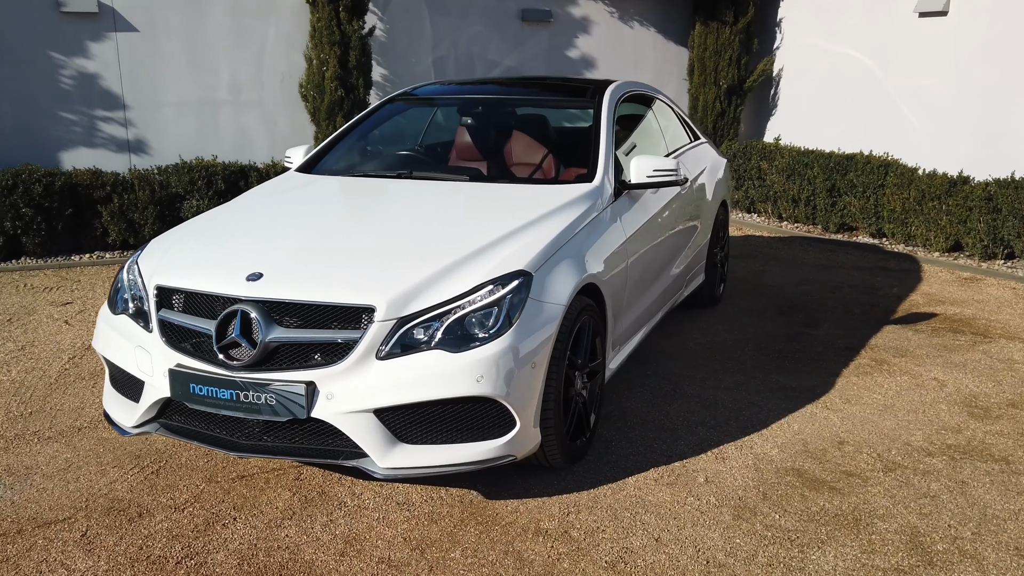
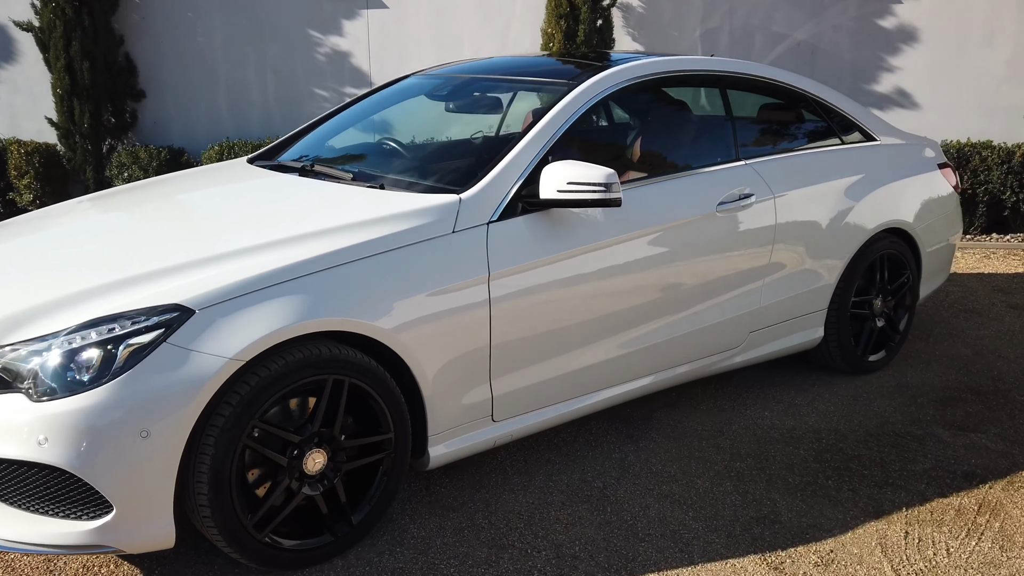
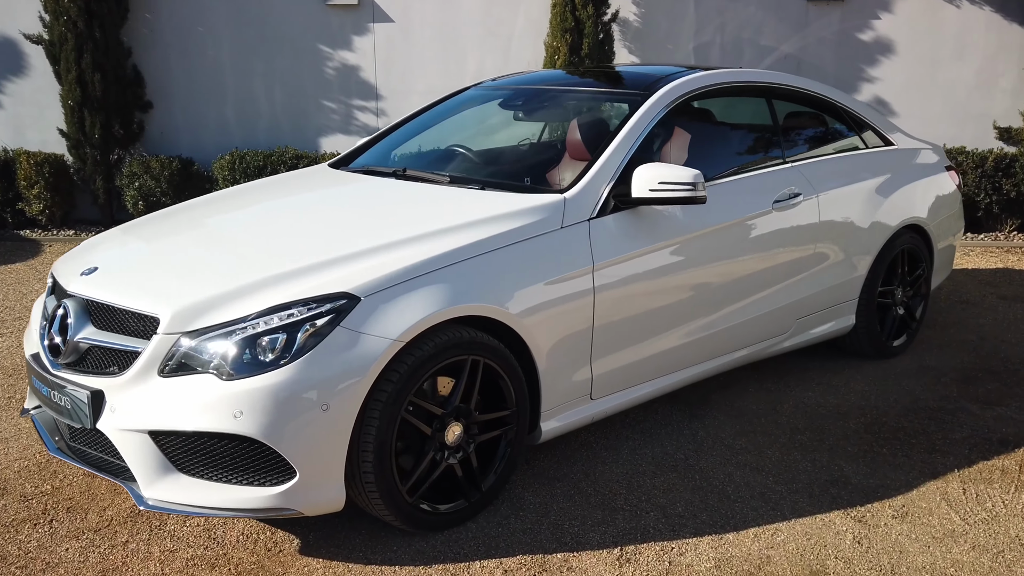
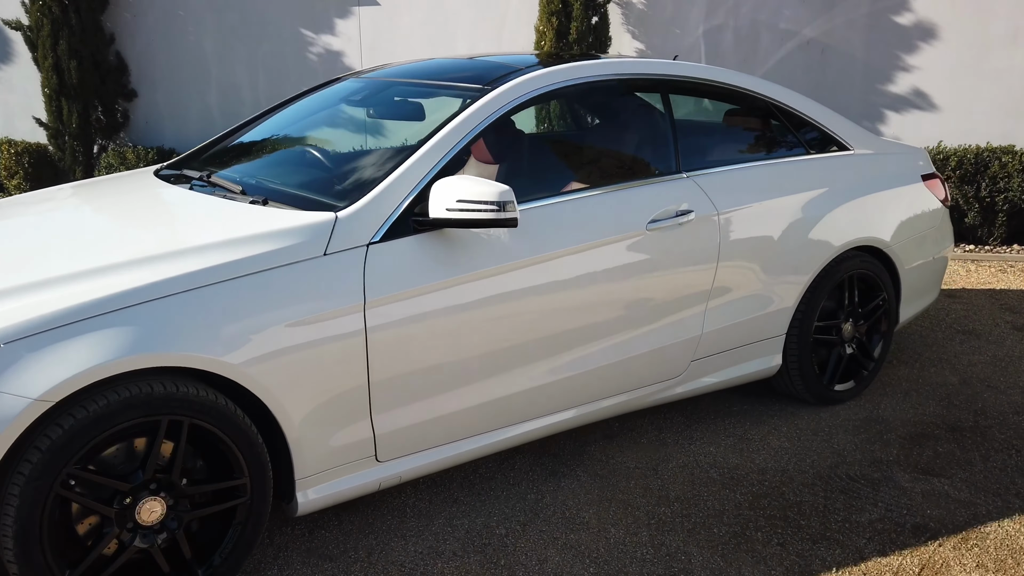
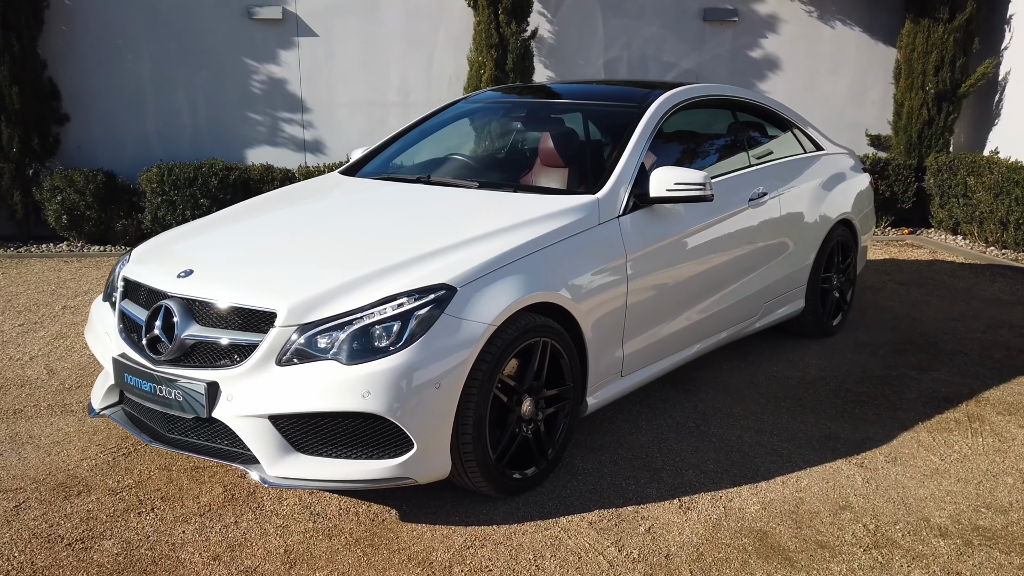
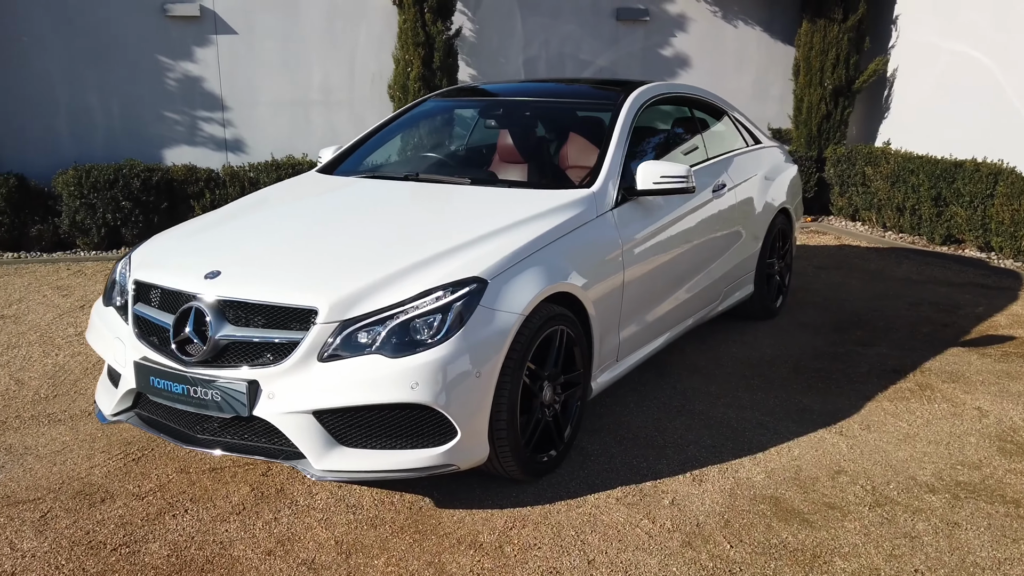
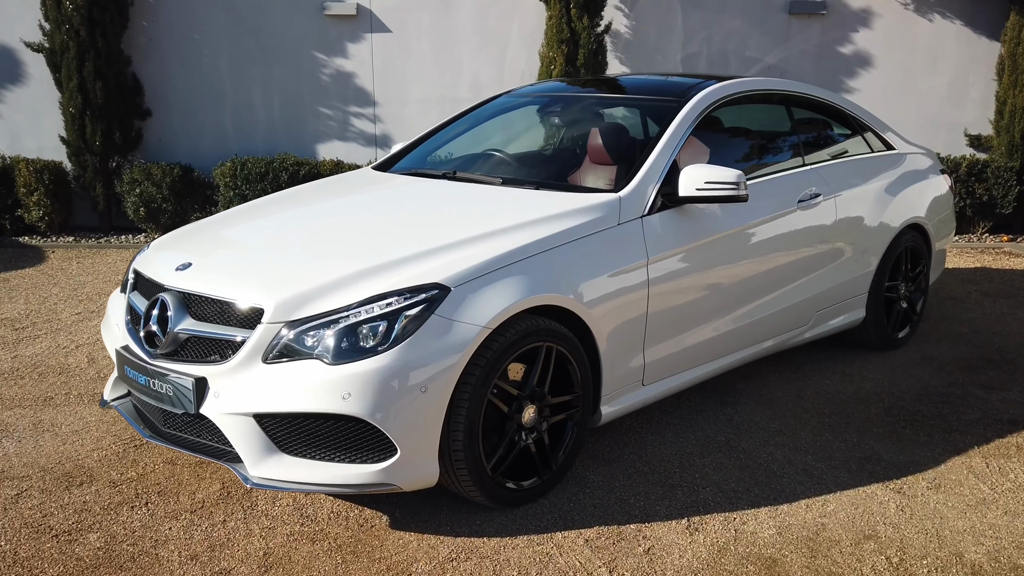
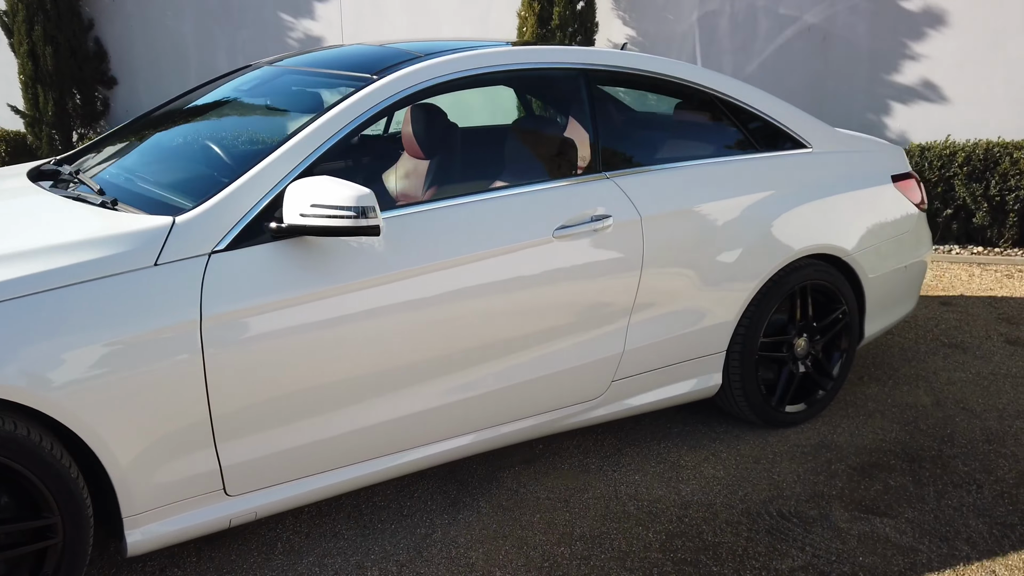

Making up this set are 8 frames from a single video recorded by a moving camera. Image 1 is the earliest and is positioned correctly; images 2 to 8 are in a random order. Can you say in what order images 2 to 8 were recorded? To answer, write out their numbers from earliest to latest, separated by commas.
6, 5, 7, 3, 2, 4, 8
